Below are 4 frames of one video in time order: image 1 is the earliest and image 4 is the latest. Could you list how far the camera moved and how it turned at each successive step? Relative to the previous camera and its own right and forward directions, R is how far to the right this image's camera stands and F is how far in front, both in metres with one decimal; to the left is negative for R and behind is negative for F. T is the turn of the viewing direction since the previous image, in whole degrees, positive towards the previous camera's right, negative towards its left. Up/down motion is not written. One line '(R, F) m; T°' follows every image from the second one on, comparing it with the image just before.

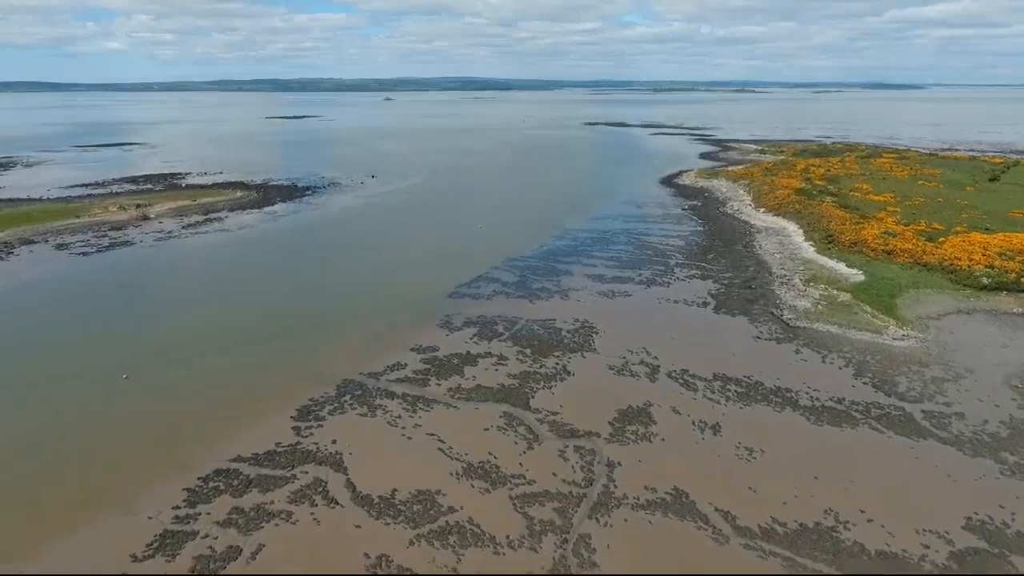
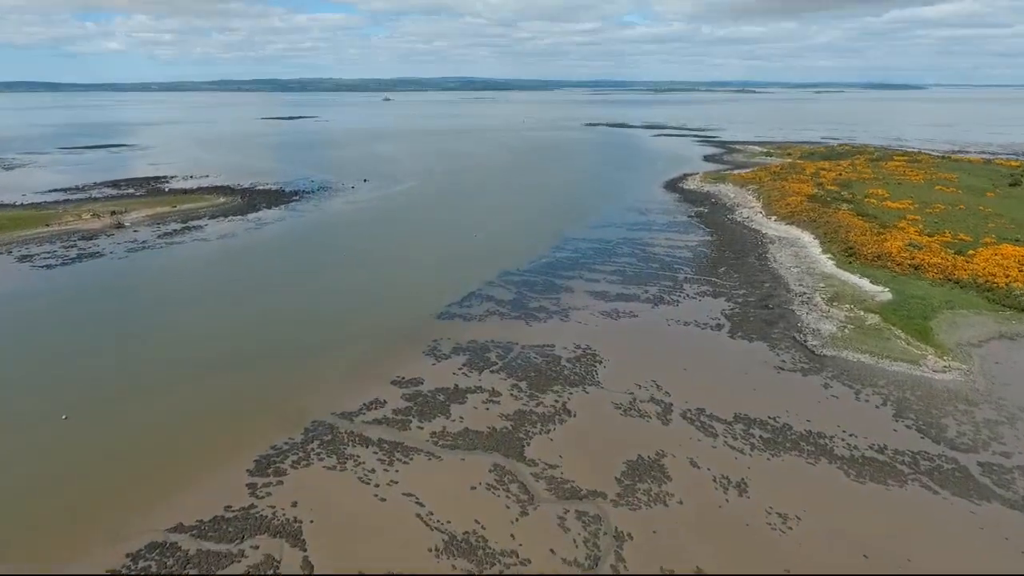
(+0.2, +2.0) m; 0°
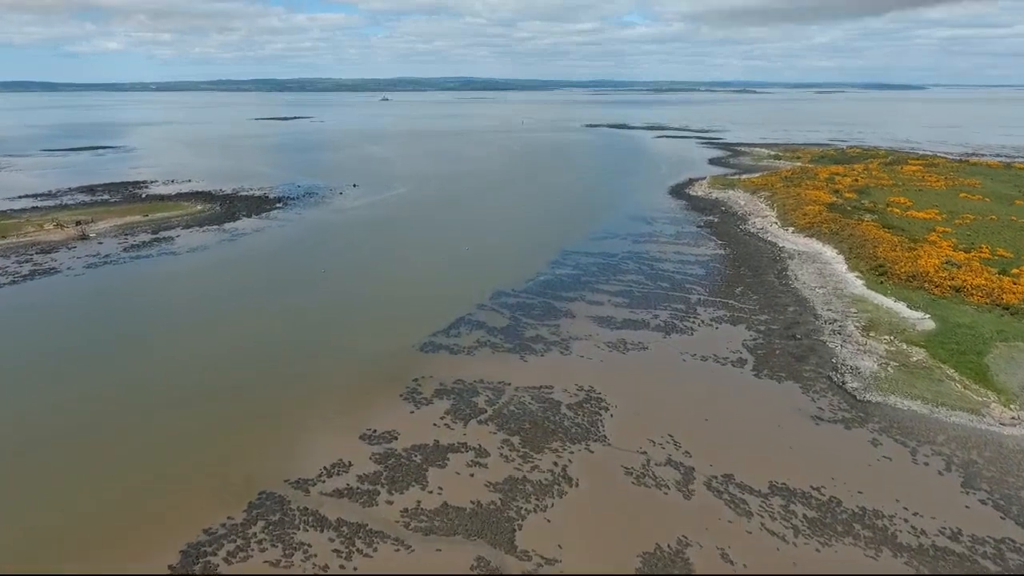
(+0.2, +2.5) m; 0°
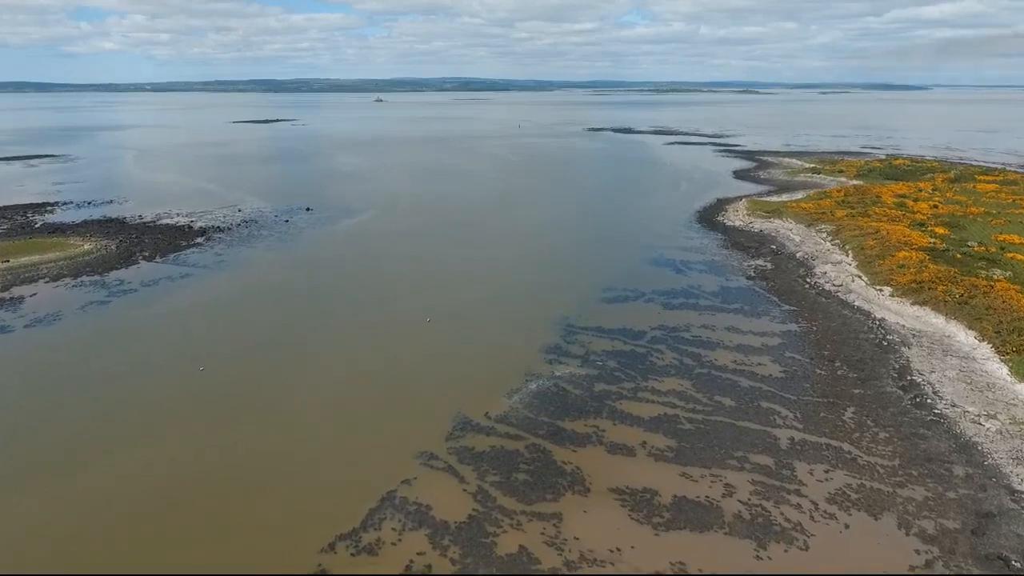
(+0.6, +9.0) m; 0°
